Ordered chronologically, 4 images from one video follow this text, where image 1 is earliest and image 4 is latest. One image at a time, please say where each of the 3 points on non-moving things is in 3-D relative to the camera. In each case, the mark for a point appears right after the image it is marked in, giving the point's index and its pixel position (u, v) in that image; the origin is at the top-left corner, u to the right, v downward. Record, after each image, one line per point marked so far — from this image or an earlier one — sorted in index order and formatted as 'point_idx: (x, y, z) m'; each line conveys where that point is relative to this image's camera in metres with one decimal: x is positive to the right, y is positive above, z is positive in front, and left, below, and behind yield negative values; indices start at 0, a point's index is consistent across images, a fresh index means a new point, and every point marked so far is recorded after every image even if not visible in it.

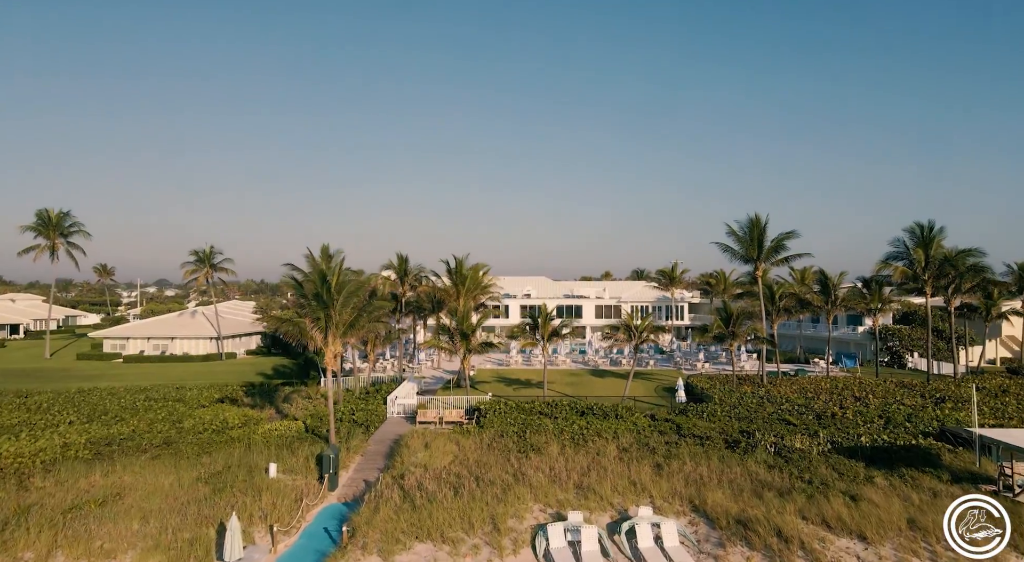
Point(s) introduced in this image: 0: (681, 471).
0: (+5.0, -5.6, +19.9) m
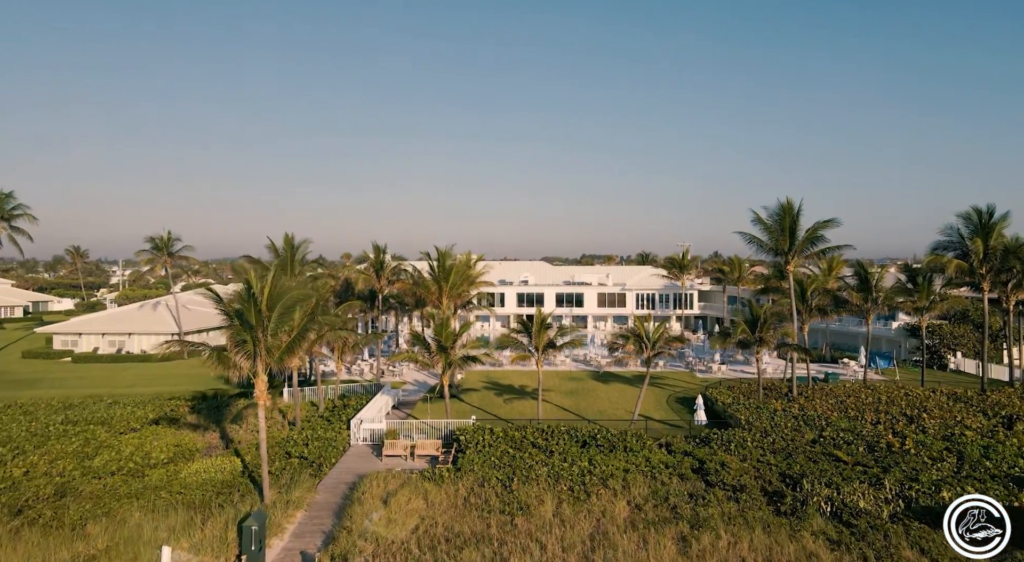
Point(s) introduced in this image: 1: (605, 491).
0: (+4.5, -6.0, +15.0) m
1: (+2.5, -5.8, +18.5) m
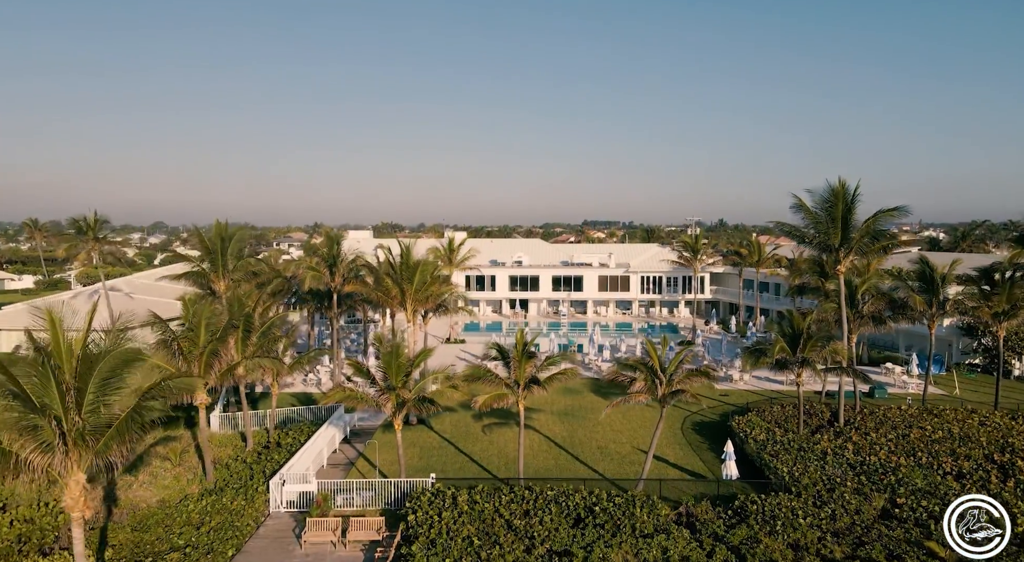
0: (+3.7, -6.9, +8.9) m
1: (+1.7, -6.5, +12.5) m
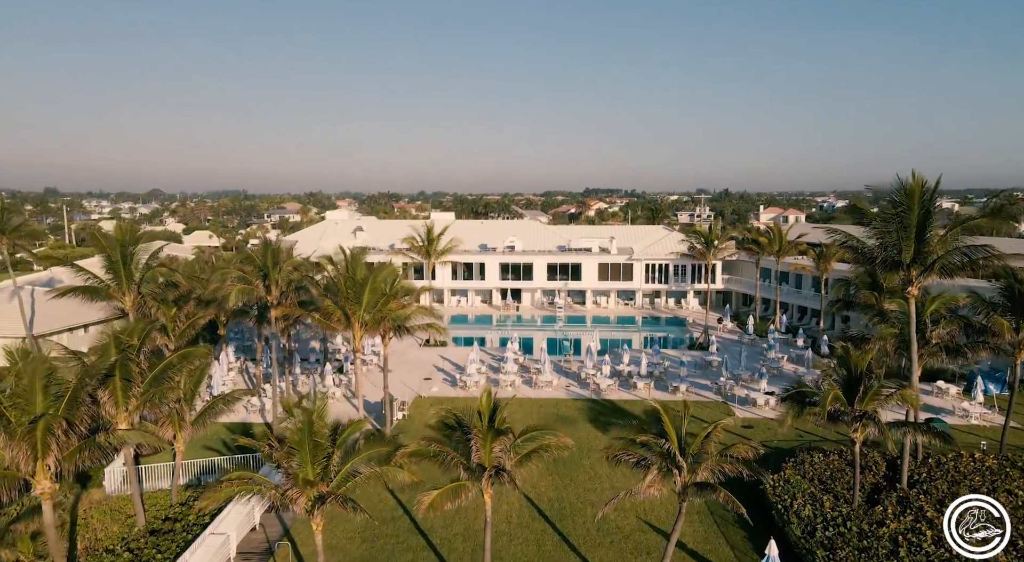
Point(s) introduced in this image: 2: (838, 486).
0: (+2.9, -8.4, +3.5) m
1: (+0.9, -7.8, +7.1) m
2: (+9.5, -6.0, +20.1) m
